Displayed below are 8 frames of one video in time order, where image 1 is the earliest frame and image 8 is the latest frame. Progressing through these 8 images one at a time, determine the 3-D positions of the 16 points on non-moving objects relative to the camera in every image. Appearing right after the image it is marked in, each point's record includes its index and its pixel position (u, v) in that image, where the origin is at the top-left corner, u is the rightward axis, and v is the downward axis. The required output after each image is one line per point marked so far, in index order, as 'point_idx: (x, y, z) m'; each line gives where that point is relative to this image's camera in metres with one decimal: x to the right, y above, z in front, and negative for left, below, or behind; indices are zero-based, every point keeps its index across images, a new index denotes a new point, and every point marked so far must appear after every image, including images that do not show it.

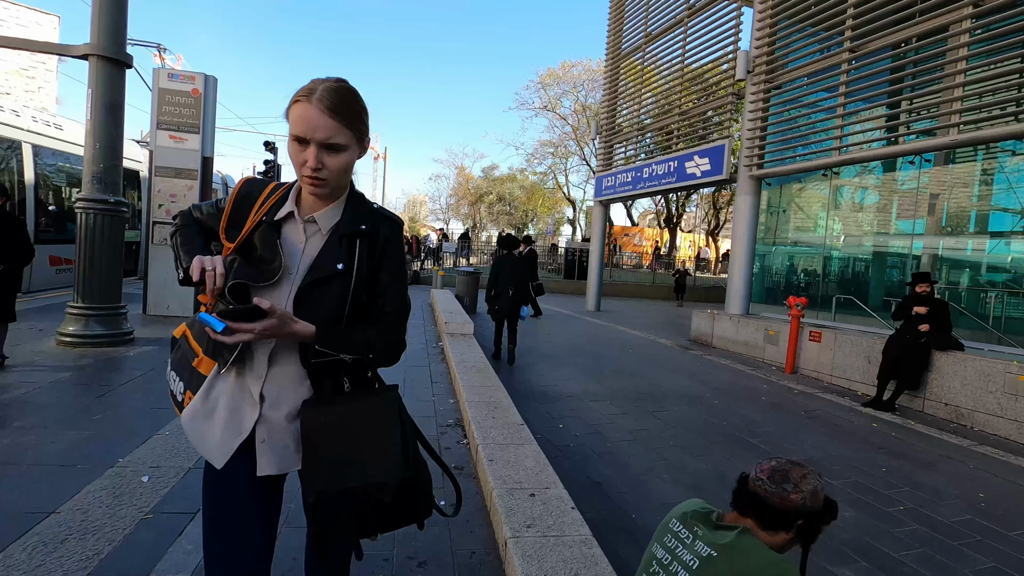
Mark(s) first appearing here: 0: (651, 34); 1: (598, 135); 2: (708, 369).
0: (+3.5, +6.4, +13.5) m
1: (+2.6, +4.6, +16.2) m
2: (+3.0, -1.2, +8.2) m
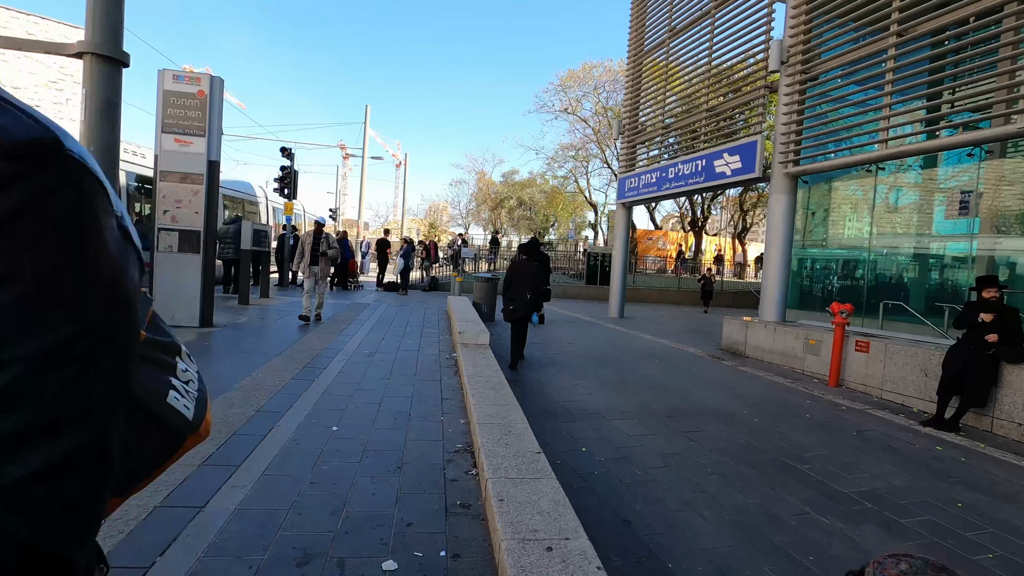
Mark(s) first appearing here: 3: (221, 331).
0: (+4.0, +6.3, +12.9) m
1: (+3.2, +4.5, +15.6) m
2: (+3.3, -1.3, +7.6) m
3: (-4.3, -0.6, +7.8) m
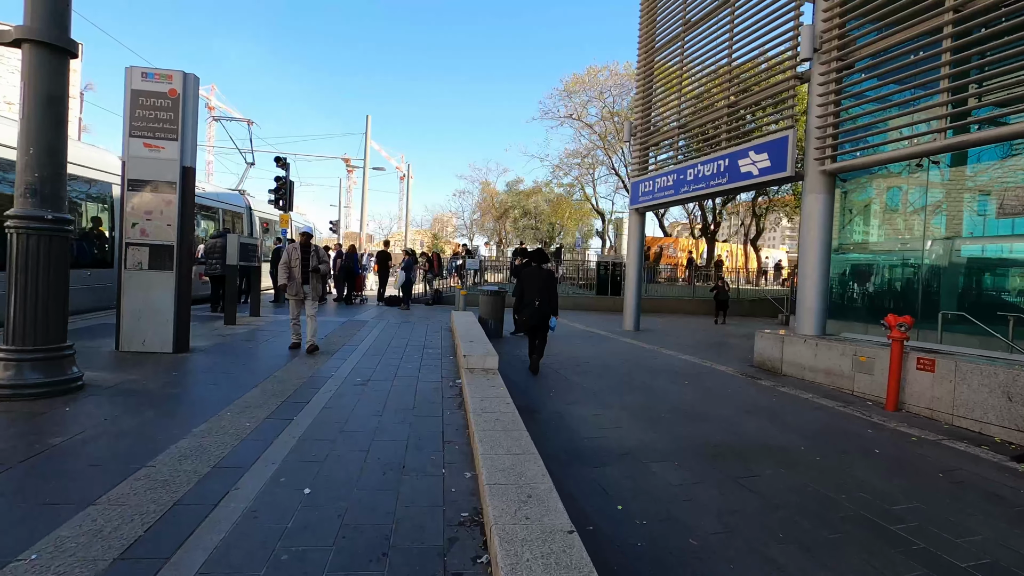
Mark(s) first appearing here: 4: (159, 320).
0: (+4.1, +6.1, +12.1) m
1: (+3.3, +4.2, +14.8) m
2: (+3.4, -1.5, +6.6) m
3: (-4.1, -0.9, +7.0) m
4: (-4.5, -0.4, +6.8) m
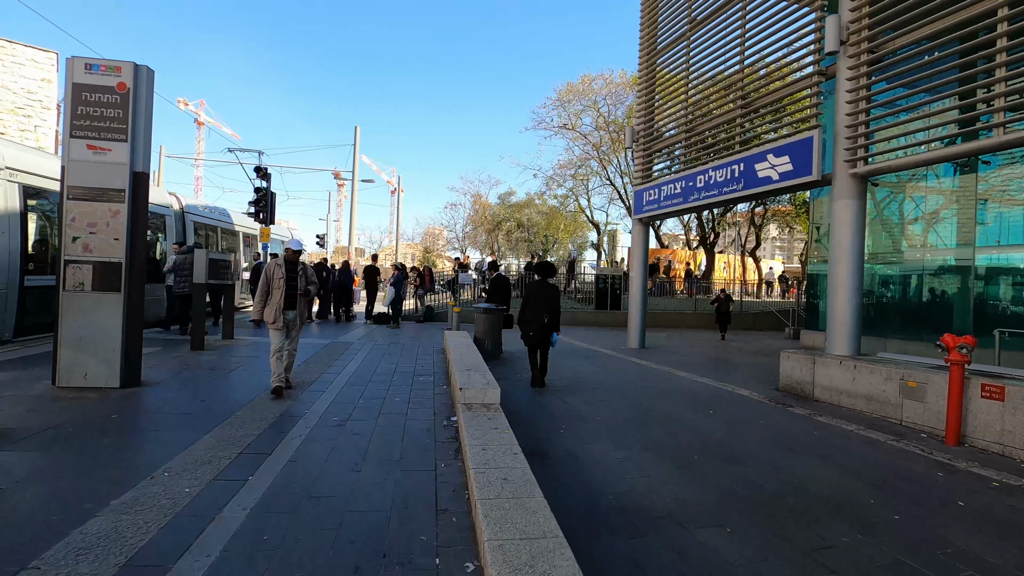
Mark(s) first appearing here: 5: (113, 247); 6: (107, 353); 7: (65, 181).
0: (+4.0, +5.7, +11.4) m
1: (+3.2, +3.8, +14.0) m
2: (+3.5, -1.7, +5.8) m
3: (-4.1, -1.2, +6.0) m
4: (-4.5, -0.7, +5.9) m
5: (-4.4, +0.4, +5.9) m
6: (-4.5, -0.7, +5.9) m
7: (-4.9, +1.2, +5.8) m
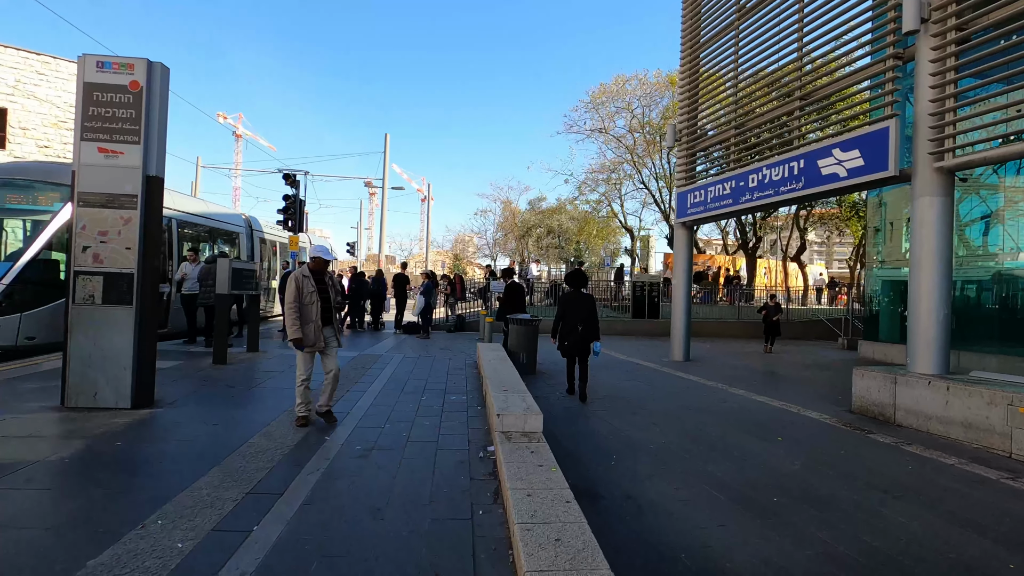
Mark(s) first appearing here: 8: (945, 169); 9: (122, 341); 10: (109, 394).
0: (+4.6, +5.6, +10.6) m
1: (+4.0, +3.6, +13.3) m
2: (+3.9, -1.8, +4.9) m
3: (-3.6, -1.3, +5.6) m
4: (-4.1, -0.8, +5.5) m
5: (-4.0, +0.3, +5.5) m
6: (-4.1, -0.9, +5.5) m
7: (-4.5, +1.0, +5.5) m
8: (+5.5, +1.5, +6.8) m
9: (-4.0, -0.5, +5.5) m
10: (-4.1, -1.1, +5.5) m
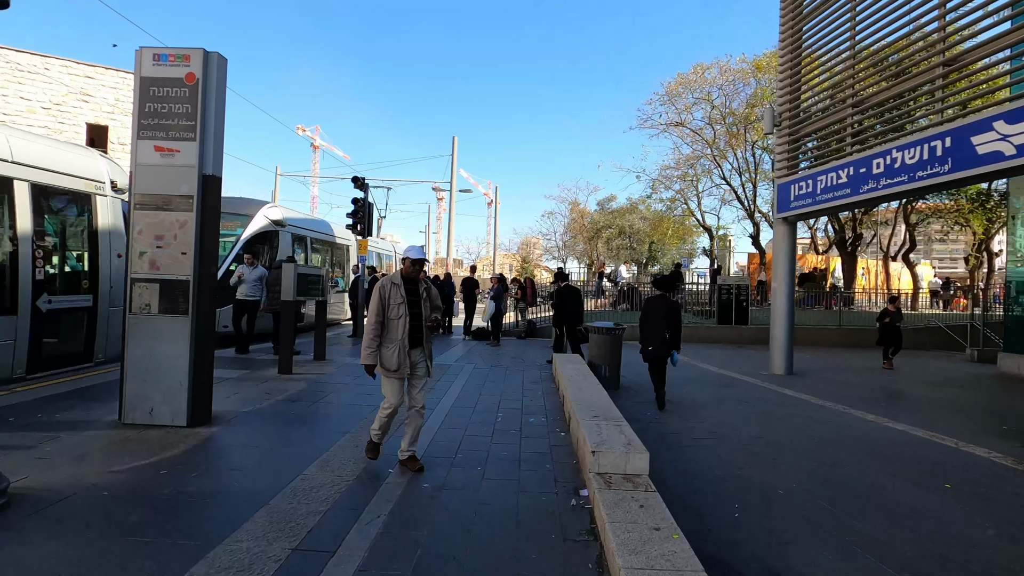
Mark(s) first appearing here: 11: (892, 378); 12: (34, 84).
0: (+6.0, +5.5, +9.1) m
1: (+5.7, +3.5, +11.8) m
2: (+4.6, -1.8, +3.5) m
3: (-2.8, -1.4, +5.1) m
4: (-3.2, -0.9, +5.1) m
5: (-3.2, +0.2, +5.1) m
6: (-3.2, -0.9, +5.1) m
7: (-3.6, +0.9, +5.1) m
8: (+6.4, +1.5, +5.2) m
9: (-3.2, -0.6, +5.1) m
10: (-3.3, -1.2, +5.1) m
11: (+7.6, -1.8, +10.7) m
12: (-17.1, +7.3, +19.1) m
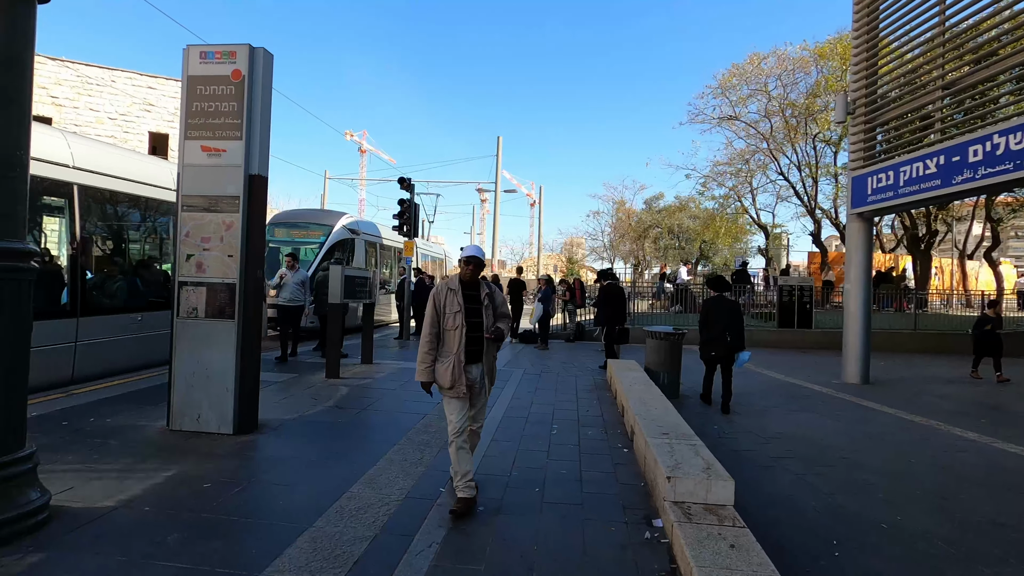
0: (+6.8, +5.5, +8.3) m
1: (+6.8, +3.5, +10.9) m
2: (+5.0, -1.8, +2.8) m
3: (-2.3, -1.4, +4.9) m
4: (-2.7, -0.9, +4.9) m
5: (-2.6, +0.2, +4.9) m
6: (-2.7, -1.0, +4.9) m
7: (-3.1, +0.9, +5.0) m
8: (+6.9, +1.5, +4.3) m
9: (-2.7, -0.7, +4.9) m
10: (-2.8, -1.2, +4.9) m
11: (+8.6, -1.8, +9.6) m
12: (-15.4, +7.2, +20.1) m
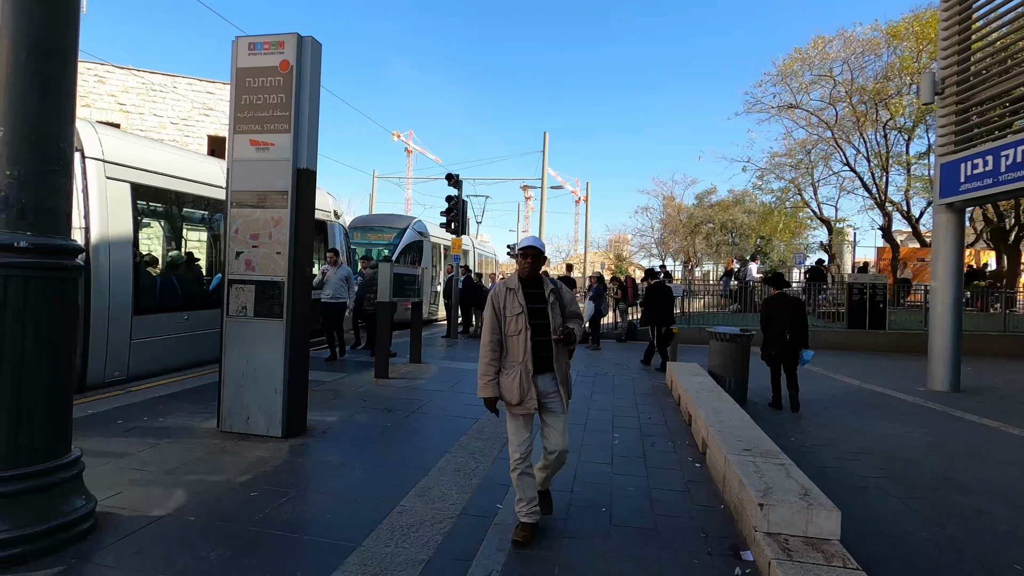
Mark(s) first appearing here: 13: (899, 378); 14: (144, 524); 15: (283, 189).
0: (+7.6, +5.5, +7.3) m
1: (+7.8, +3.5, +10.0) m
2: (+5.3, -1.8, +2.0) m
3: (-1.8, -1.4, +4.8) m
4: (-2.2, -0.9, +4.8) m
5: (-2.1, +0.2, +4.8) m
6: (-2.2, -1.0, +4.8) m
7: (-2.6, +0.9, +4.9) m
8: (+7.3, +1.5, +3.3) m
9: (-2.1, -0.6, +4.8) m
10: (-2.2, -1.2, +4.8) m
11: (+9.4, -1.8, +8.5) m
12: (-13.6, +7.3, +20.9) m
13: (+7.2, -1.7, +9.9) m
14: (-2.2, -1.4, +3.2) m
15: (-2.1, +0.9, +4.8) m
